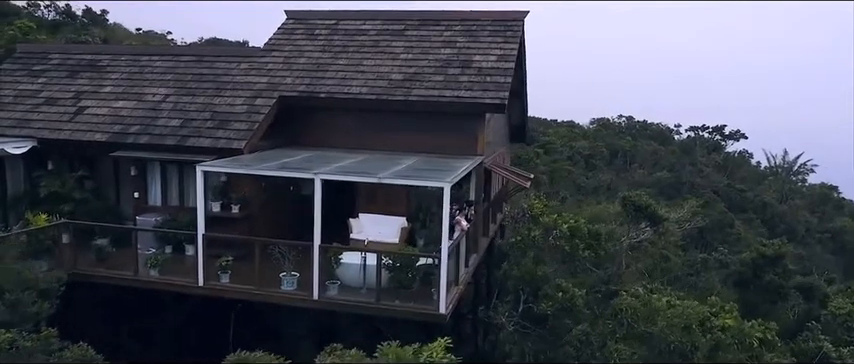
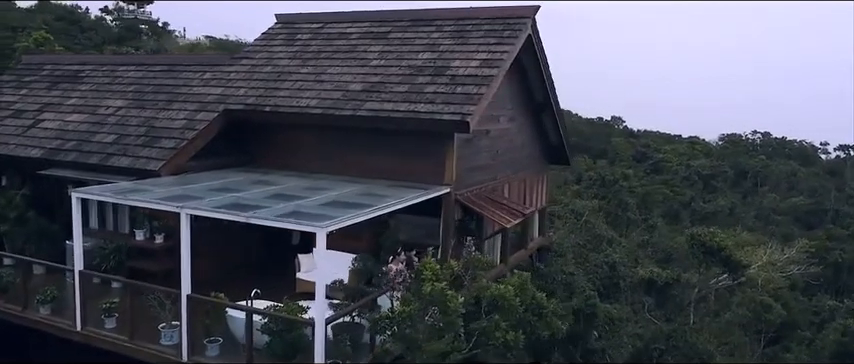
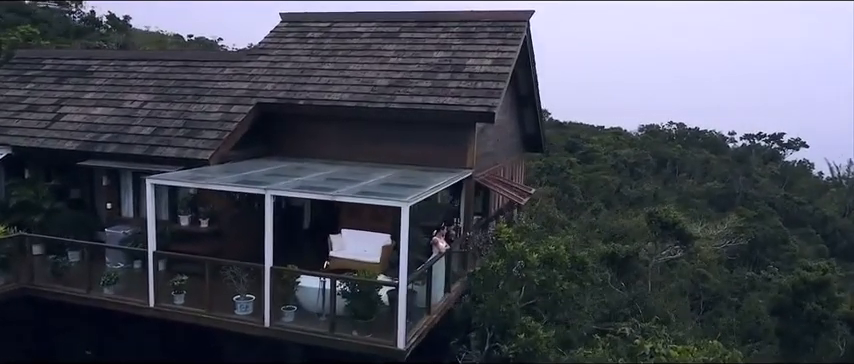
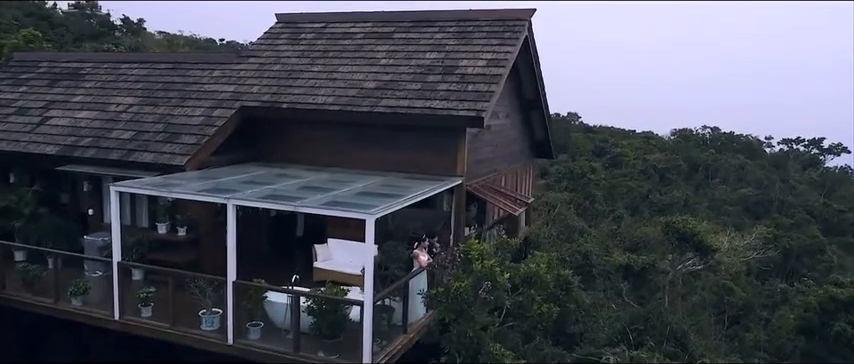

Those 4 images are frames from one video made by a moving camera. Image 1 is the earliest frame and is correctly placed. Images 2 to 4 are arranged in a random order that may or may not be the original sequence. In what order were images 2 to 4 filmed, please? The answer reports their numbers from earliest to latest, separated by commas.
3, 4, 2
